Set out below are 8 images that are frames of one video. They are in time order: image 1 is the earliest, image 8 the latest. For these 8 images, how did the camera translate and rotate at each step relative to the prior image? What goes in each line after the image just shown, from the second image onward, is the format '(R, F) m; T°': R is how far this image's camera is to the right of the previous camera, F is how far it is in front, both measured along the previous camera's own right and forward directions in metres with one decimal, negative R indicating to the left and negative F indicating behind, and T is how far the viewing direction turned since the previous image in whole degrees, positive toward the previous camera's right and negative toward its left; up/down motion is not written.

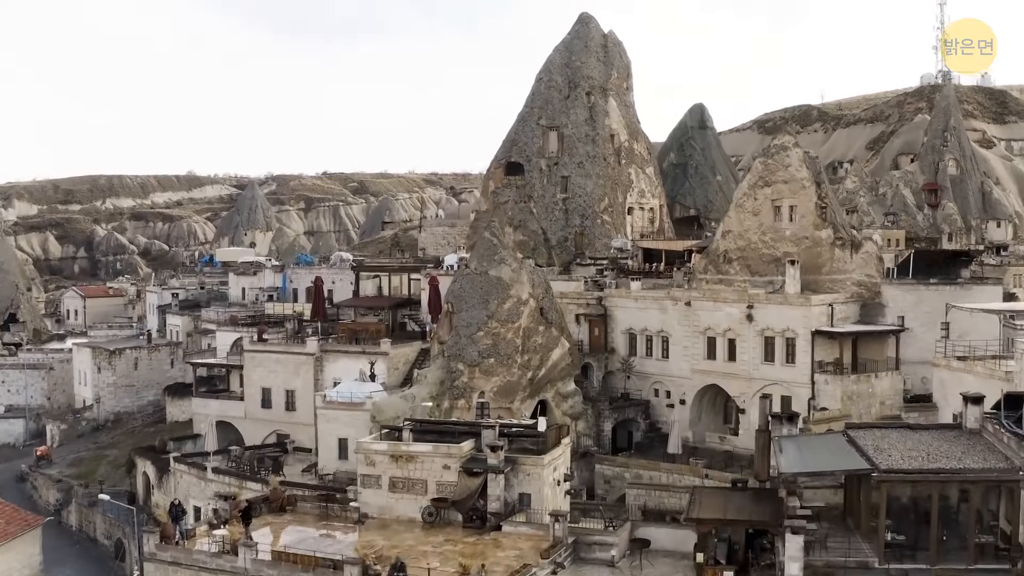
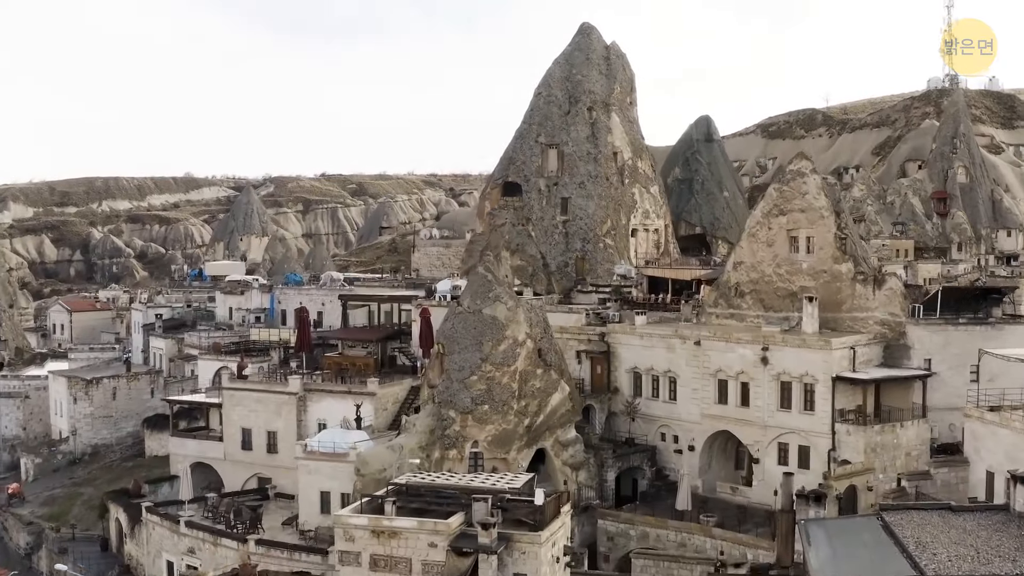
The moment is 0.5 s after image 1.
(+0.1, +1.8) m; 0°
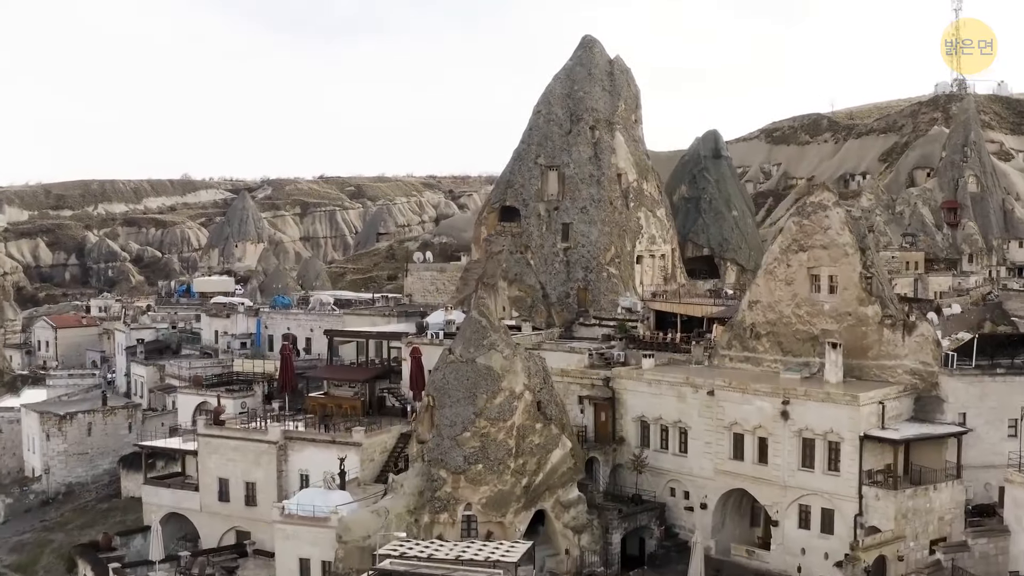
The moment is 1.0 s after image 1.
(0.0, +2.0) m; 0°
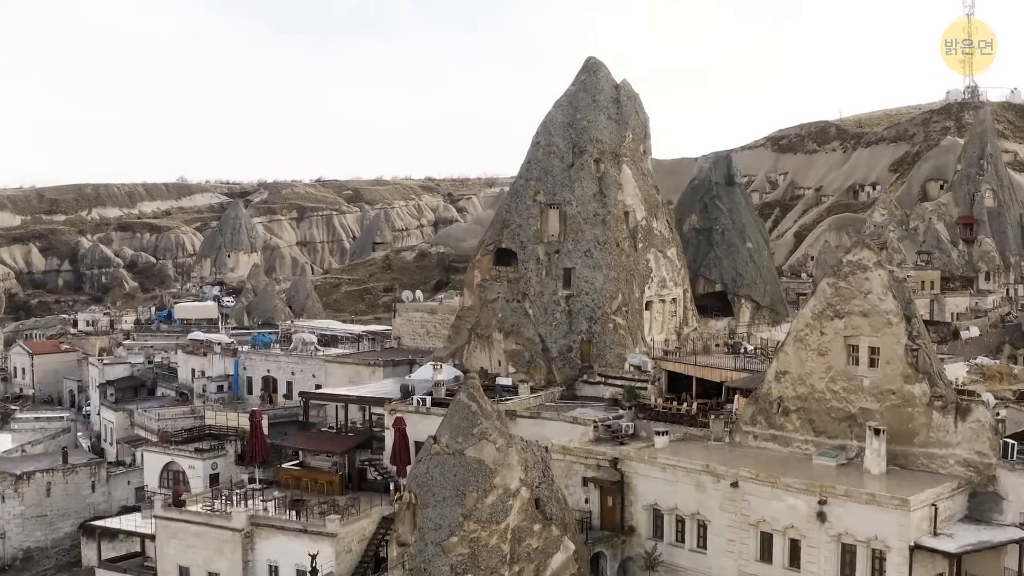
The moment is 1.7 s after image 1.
(+0.1, +2.9) m; 0°
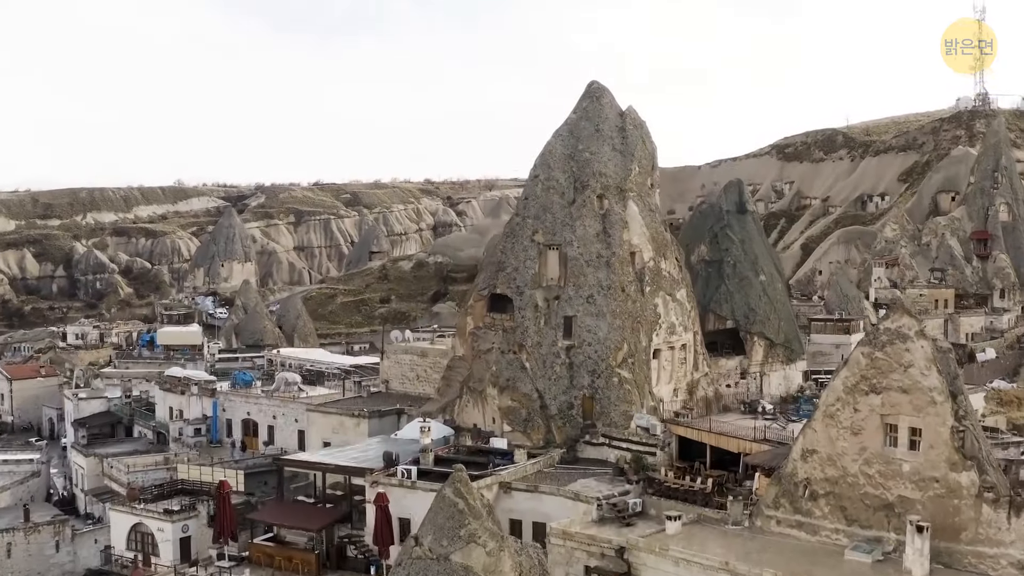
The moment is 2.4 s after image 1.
(+0.1, +2.3) m; 0°
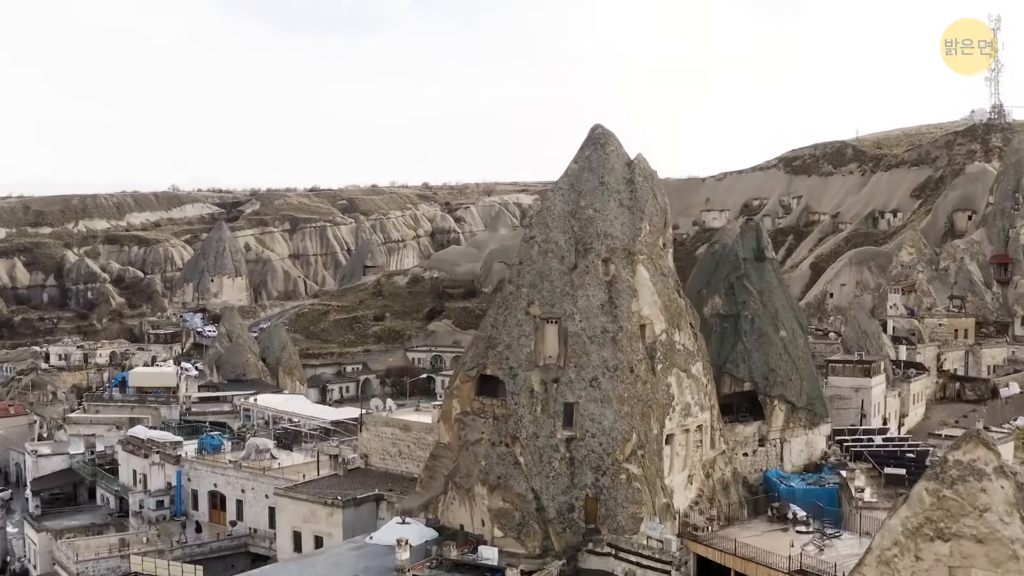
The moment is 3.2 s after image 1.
(+0.1, +3.3) m; 0°
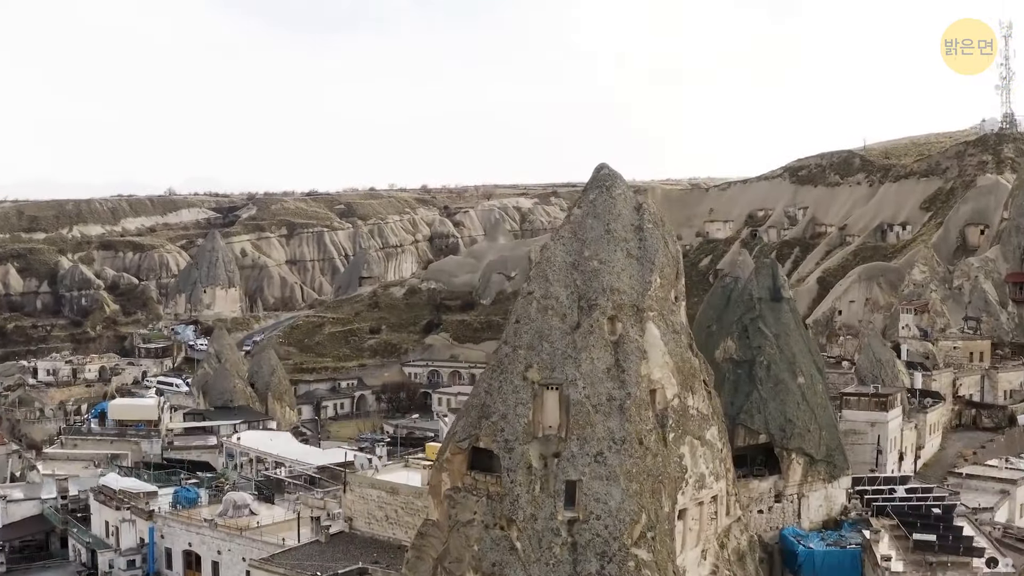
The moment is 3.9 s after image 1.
(+0.1, +2.3) m; 0°
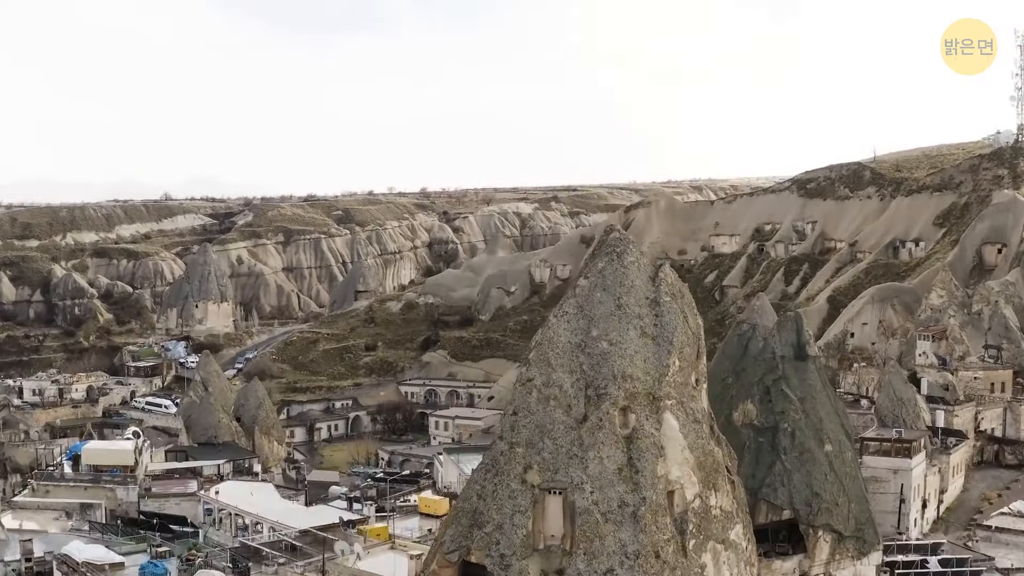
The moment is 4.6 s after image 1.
(0.0, +2.7) m; 0°
